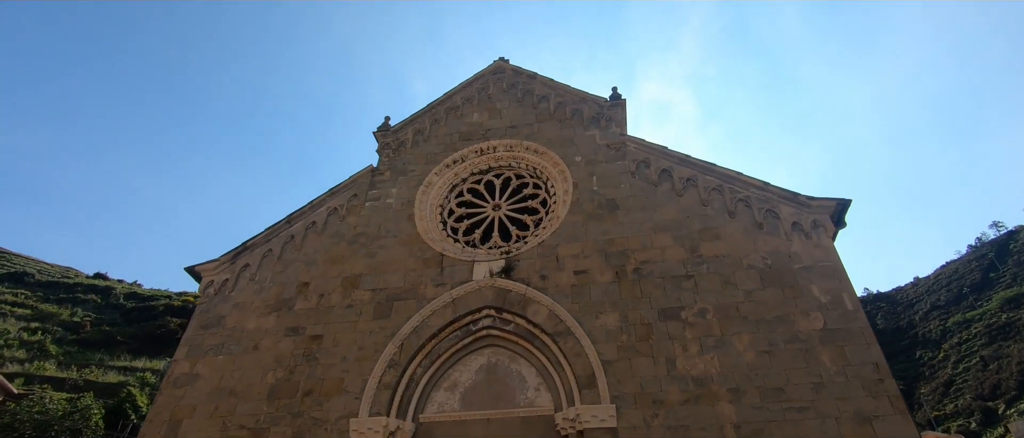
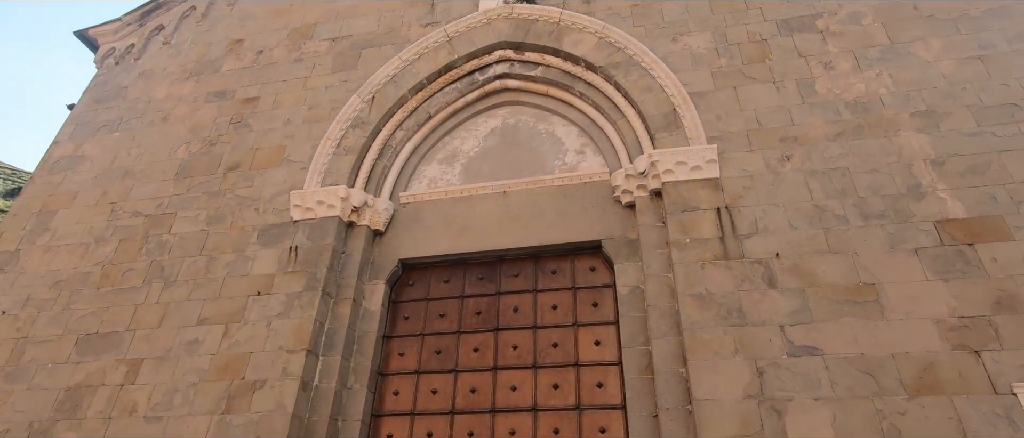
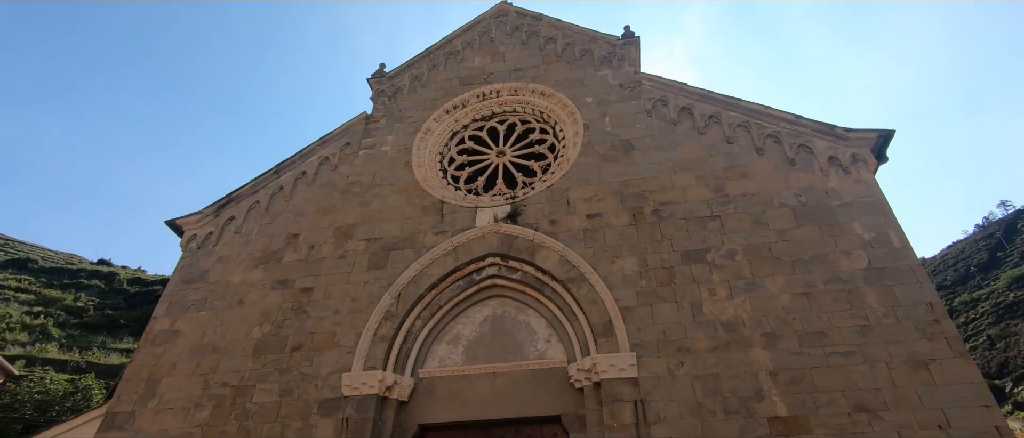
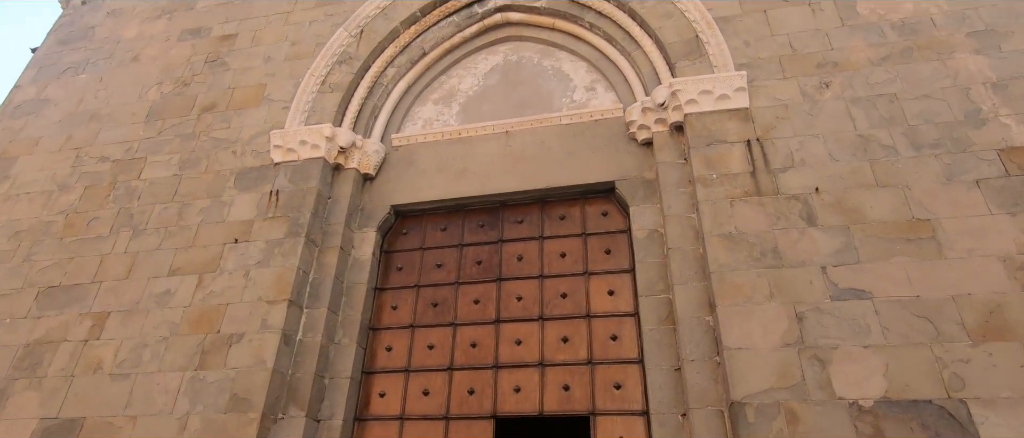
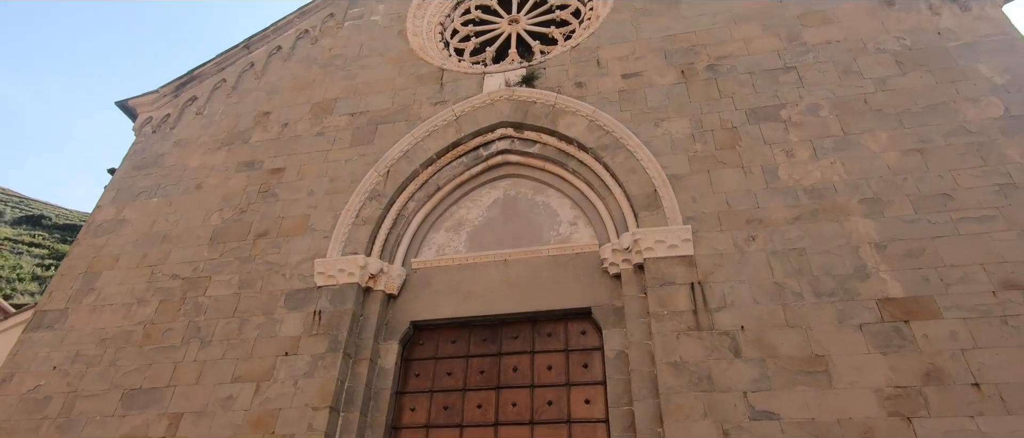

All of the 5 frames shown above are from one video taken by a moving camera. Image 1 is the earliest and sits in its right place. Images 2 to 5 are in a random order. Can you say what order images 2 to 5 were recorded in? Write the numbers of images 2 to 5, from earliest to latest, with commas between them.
3, 5, 2, 4
